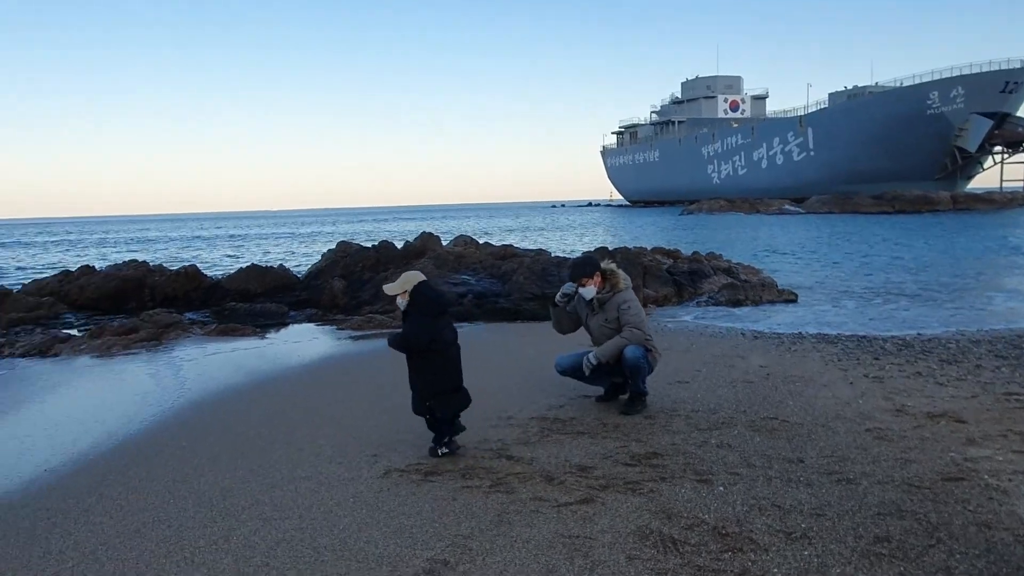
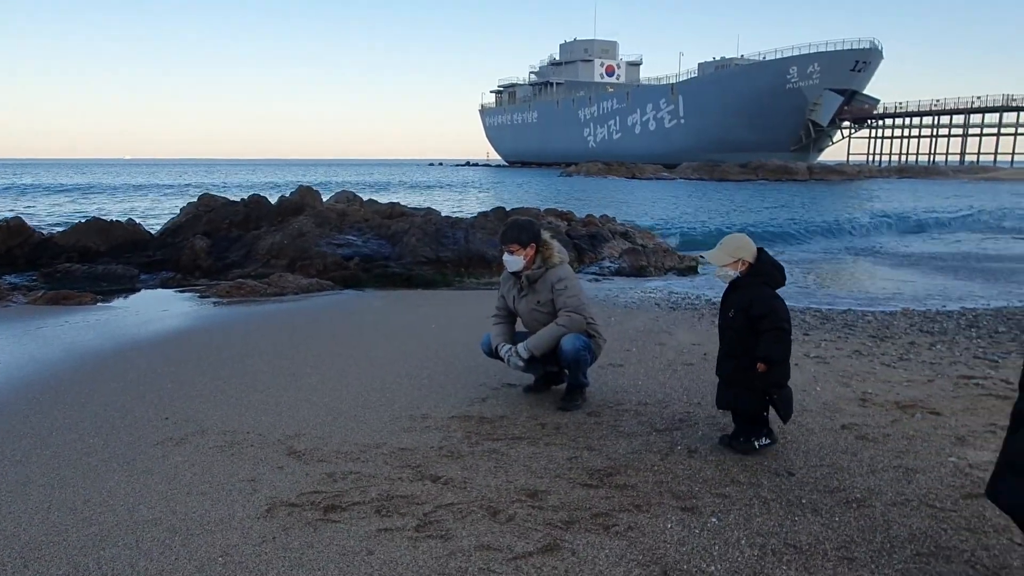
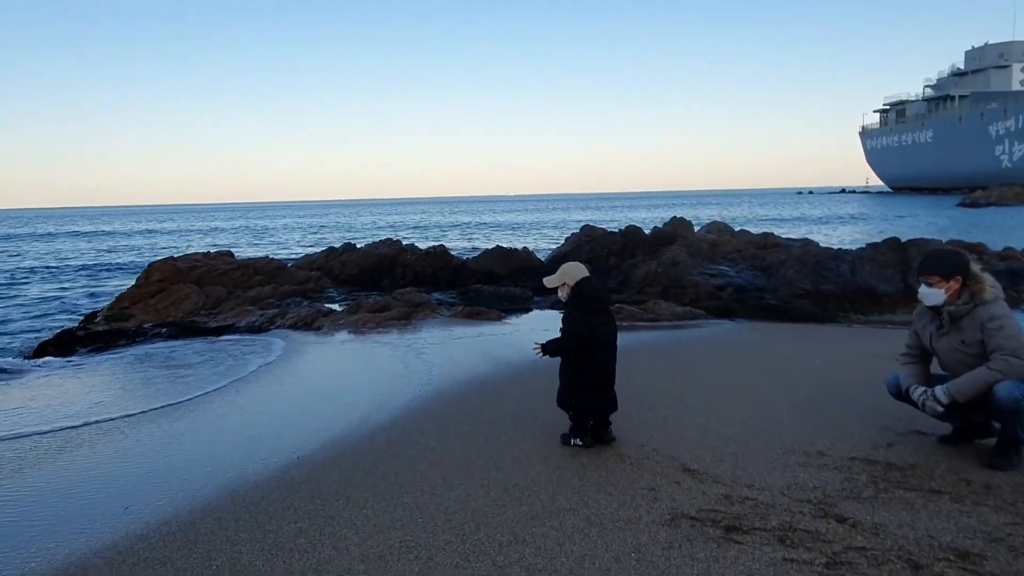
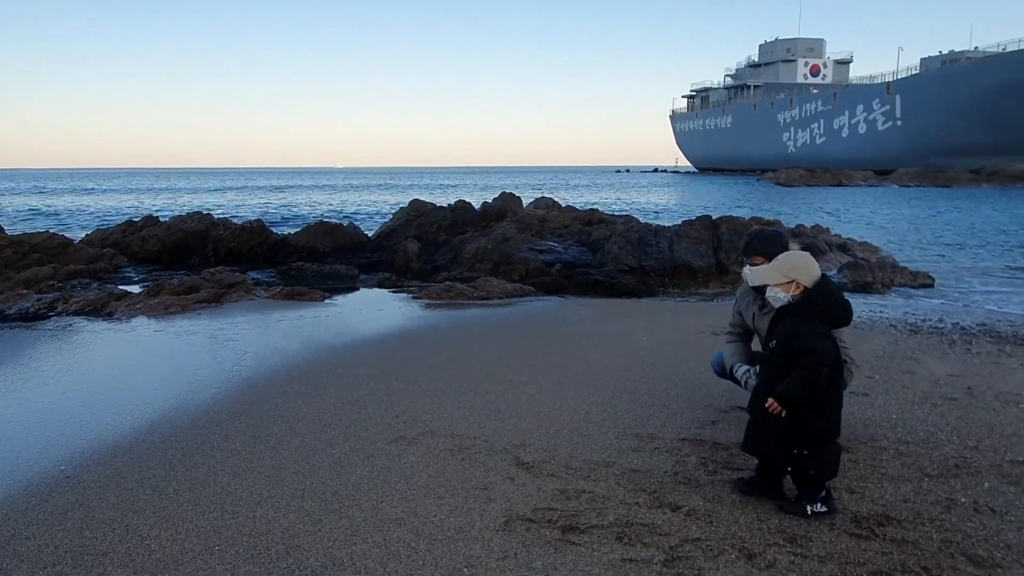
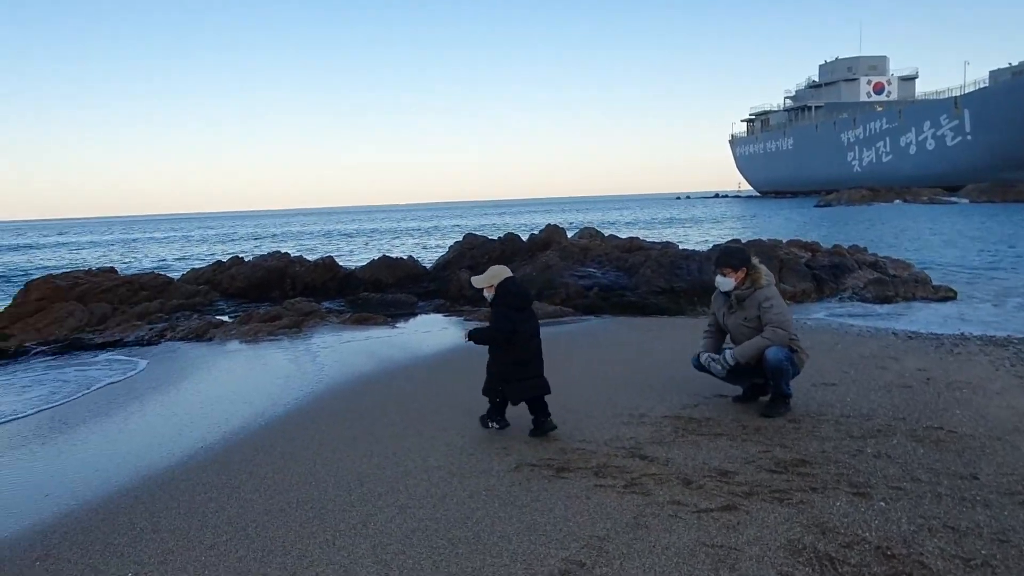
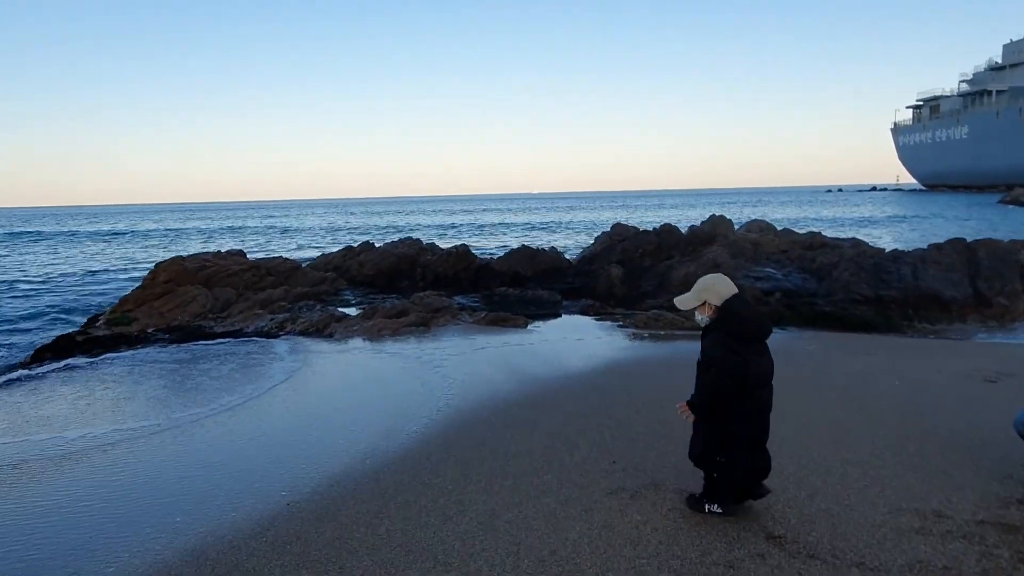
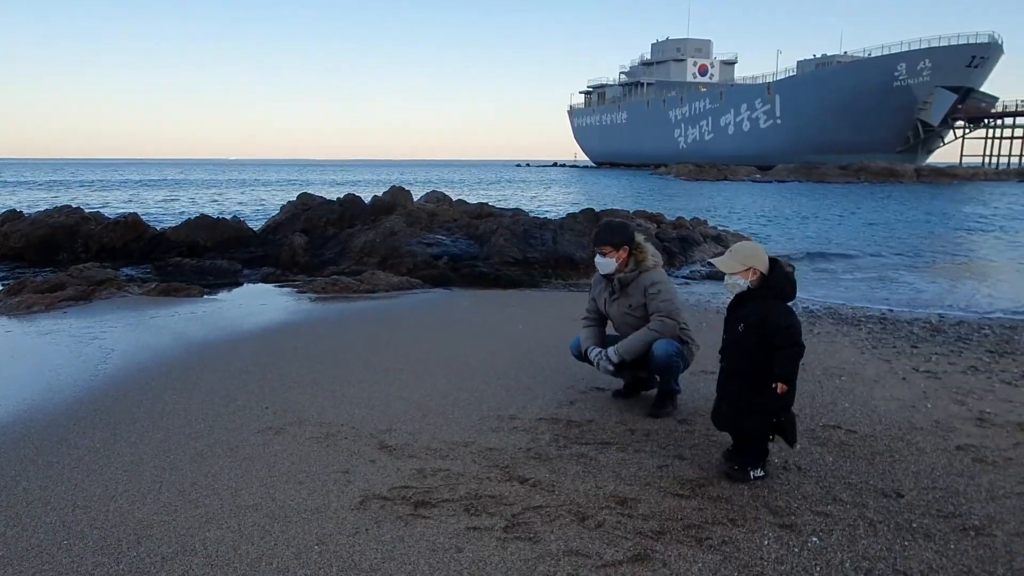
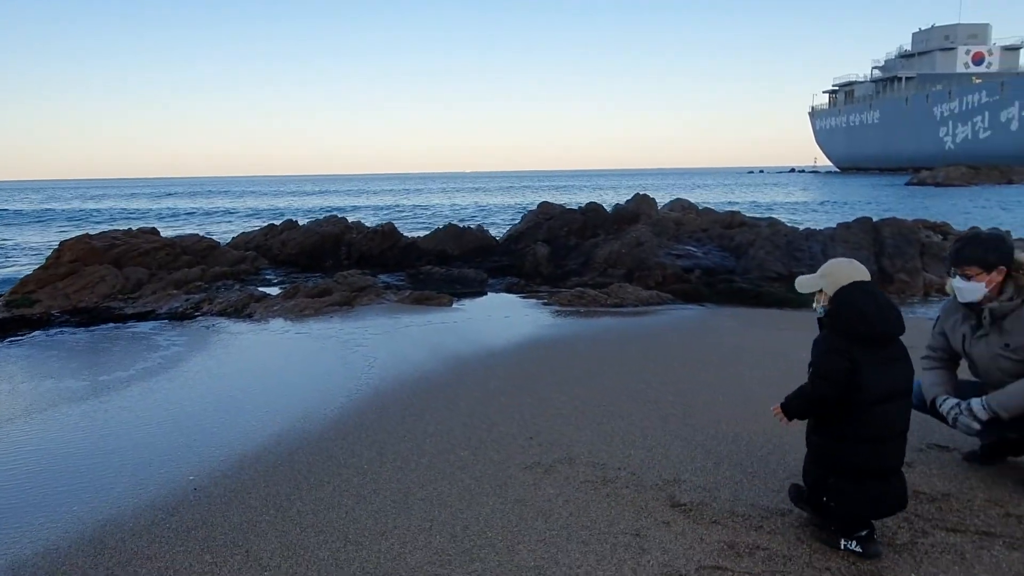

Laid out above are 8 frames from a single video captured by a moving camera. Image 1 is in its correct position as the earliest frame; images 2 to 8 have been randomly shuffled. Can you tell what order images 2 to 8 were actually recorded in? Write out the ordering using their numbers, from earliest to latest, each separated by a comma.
5, 3, 6, 8, 4, 7, 2
